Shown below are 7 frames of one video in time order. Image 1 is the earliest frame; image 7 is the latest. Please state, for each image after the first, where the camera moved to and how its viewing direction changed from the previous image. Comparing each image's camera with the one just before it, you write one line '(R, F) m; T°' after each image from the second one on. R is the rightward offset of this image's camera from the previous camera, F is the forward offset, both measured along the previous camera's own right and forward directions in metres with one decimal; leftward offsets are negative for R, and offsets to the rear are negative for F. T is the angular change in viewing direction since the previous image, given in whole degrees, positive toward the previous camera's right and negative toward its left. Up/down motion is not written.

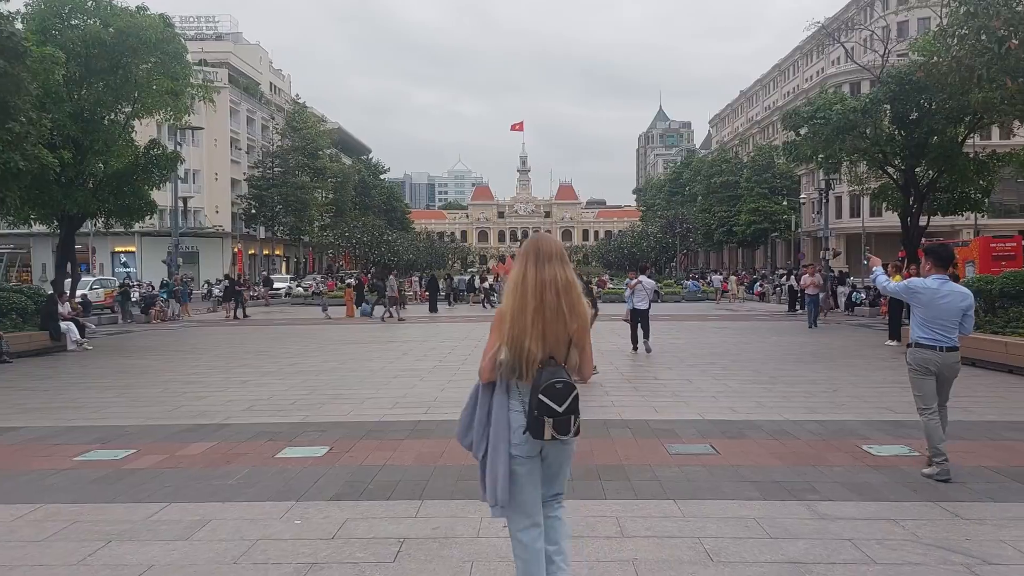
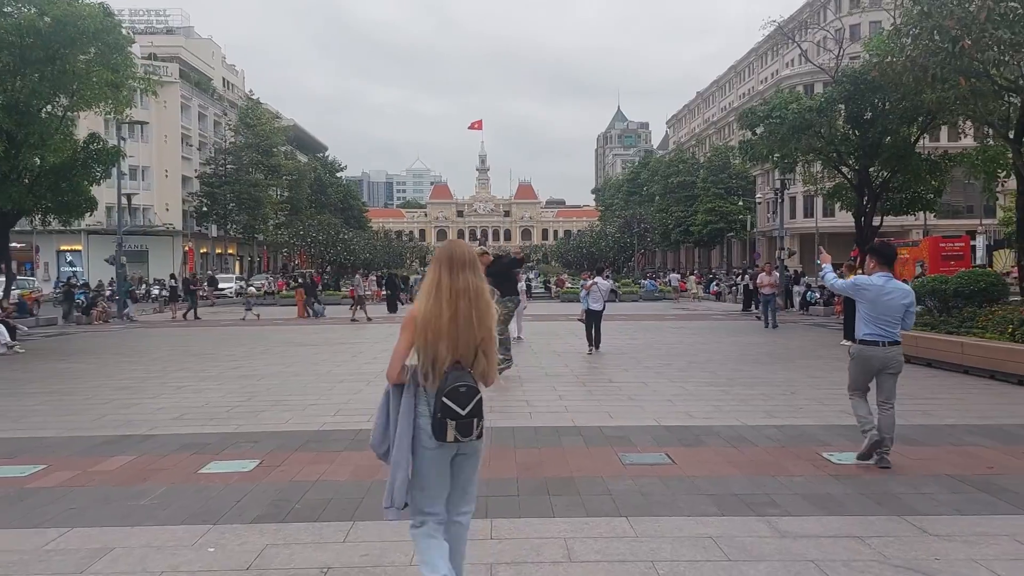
(+0.1, +0.4) m; +3°
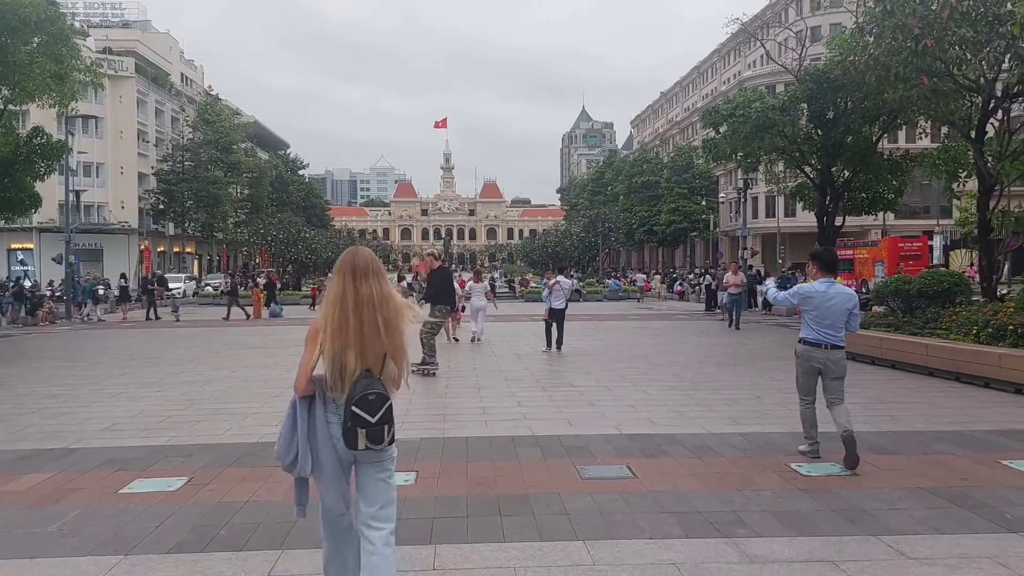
(+0.1, +0.4) m; +2°
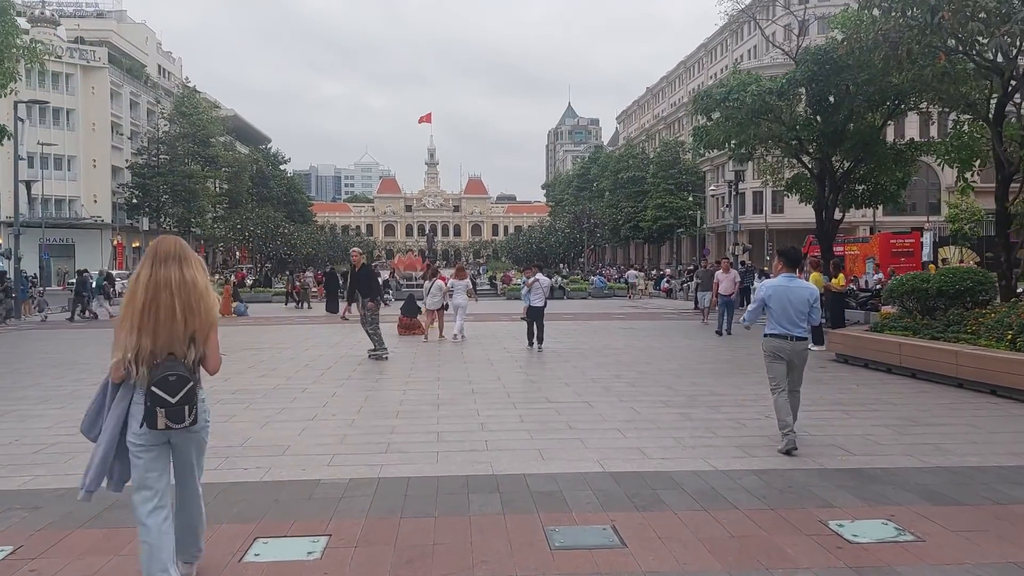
(+0.2, +1.5) m; +1°
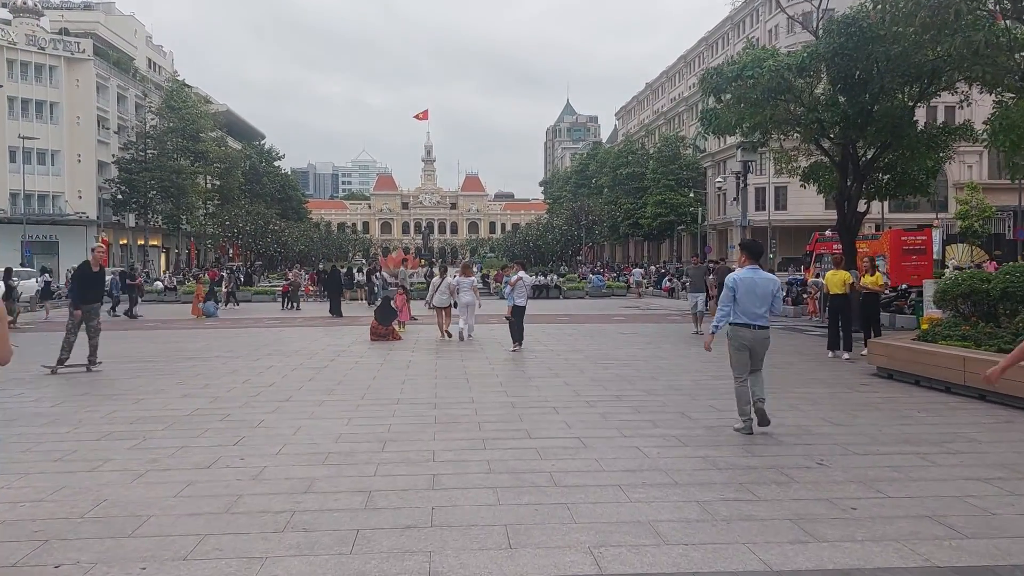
(+0.2, +2.0) m; 0°
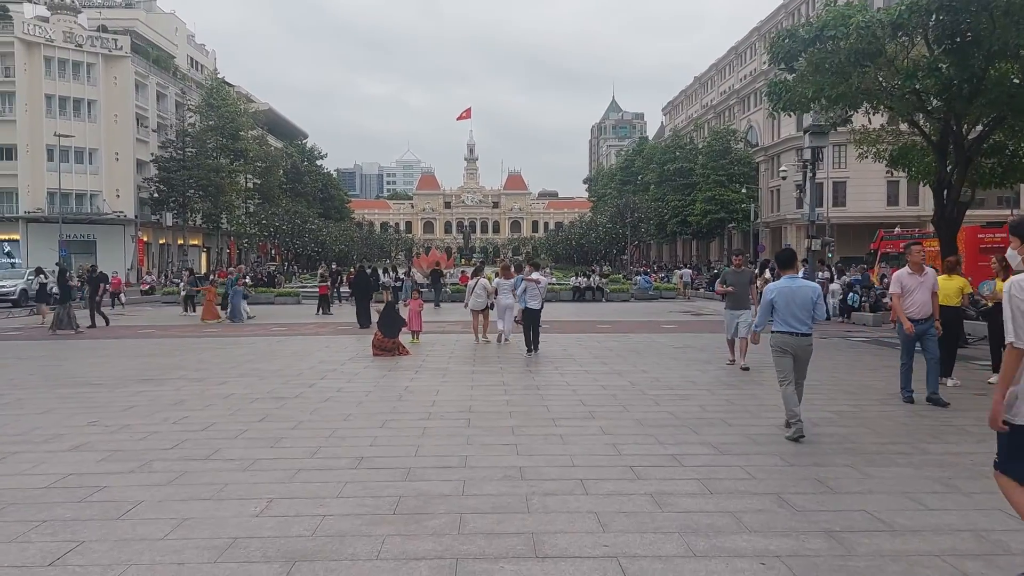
(+0.2, +2.7) m; -3°
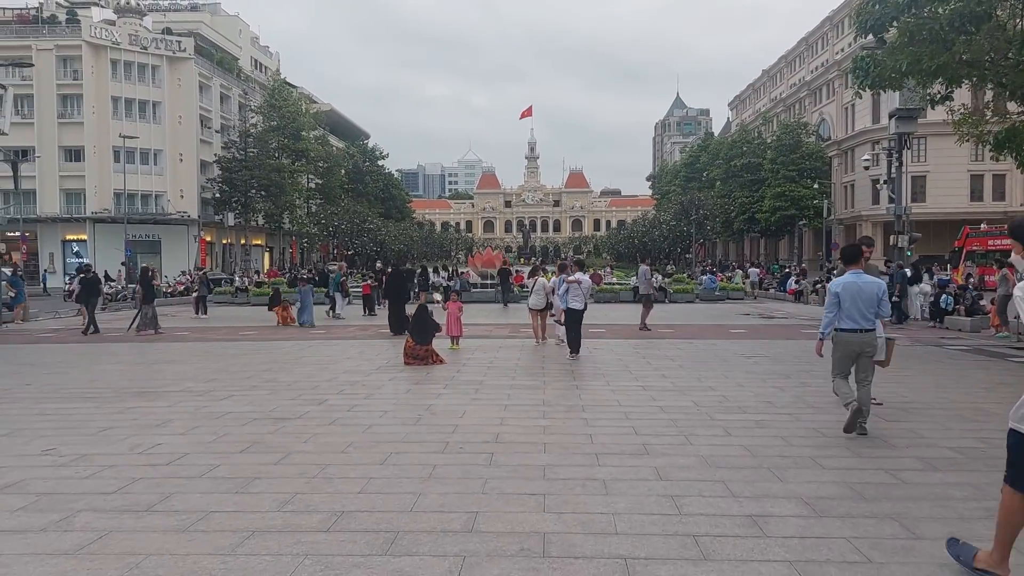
(+0.2, +1.5) m; -4°
